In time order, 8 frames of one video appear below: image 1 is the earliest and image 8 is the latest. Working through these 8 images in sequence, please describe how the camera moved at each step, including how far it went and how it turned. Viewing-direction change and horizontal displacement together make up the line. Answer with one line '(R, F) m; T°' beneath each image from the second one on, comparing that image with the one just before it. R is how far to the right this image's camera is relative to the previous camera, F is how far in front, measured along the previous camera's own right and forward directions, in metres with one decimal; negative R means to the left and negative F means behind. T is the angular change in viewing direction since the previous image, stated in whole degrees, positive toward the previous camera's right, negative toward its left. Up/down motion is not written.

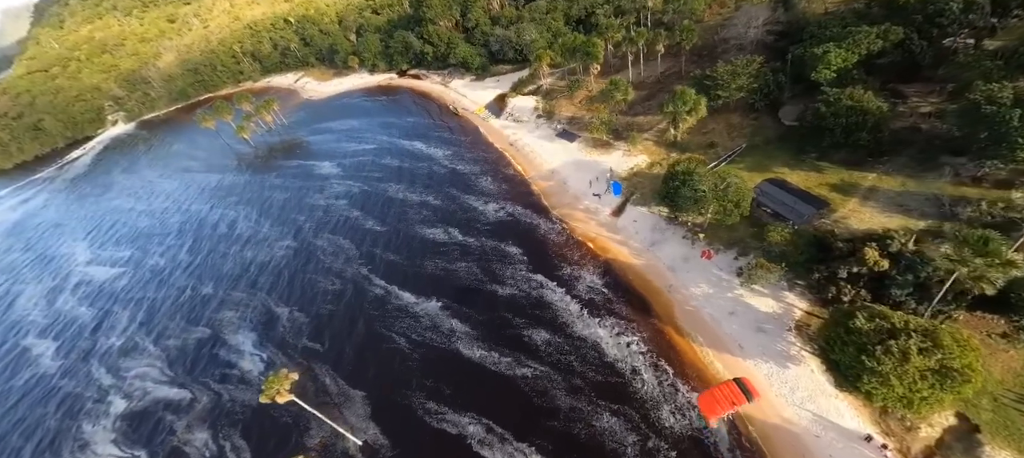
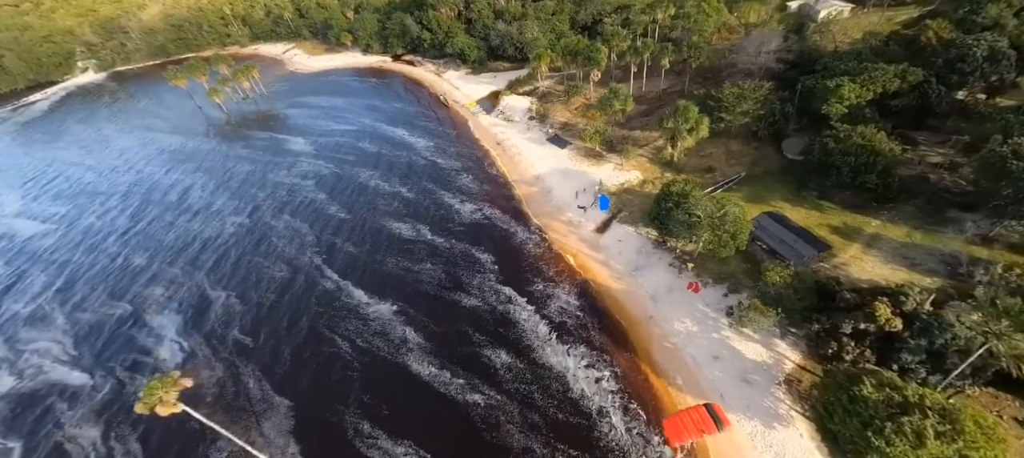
(+0.9, +5.4) m; +2°
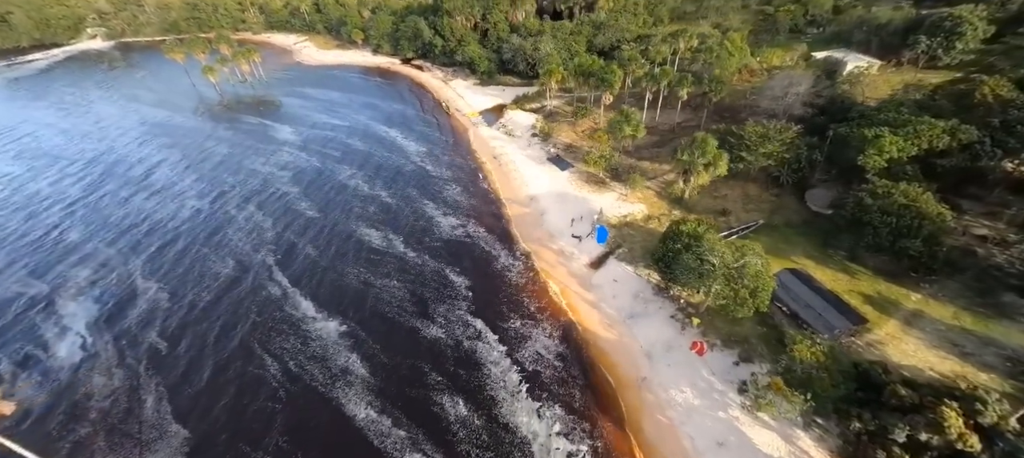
(+1.3, +7.0) m; 0°
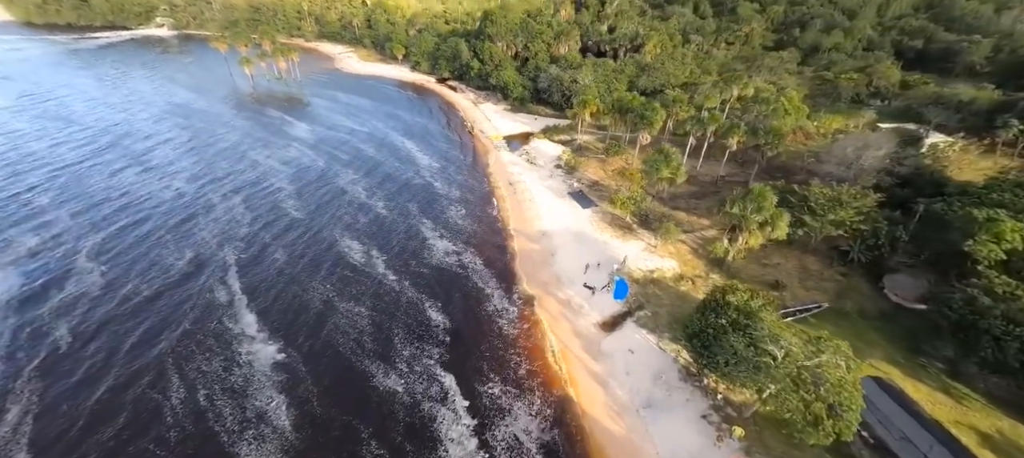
(+1.4, +8.8) m; -3°
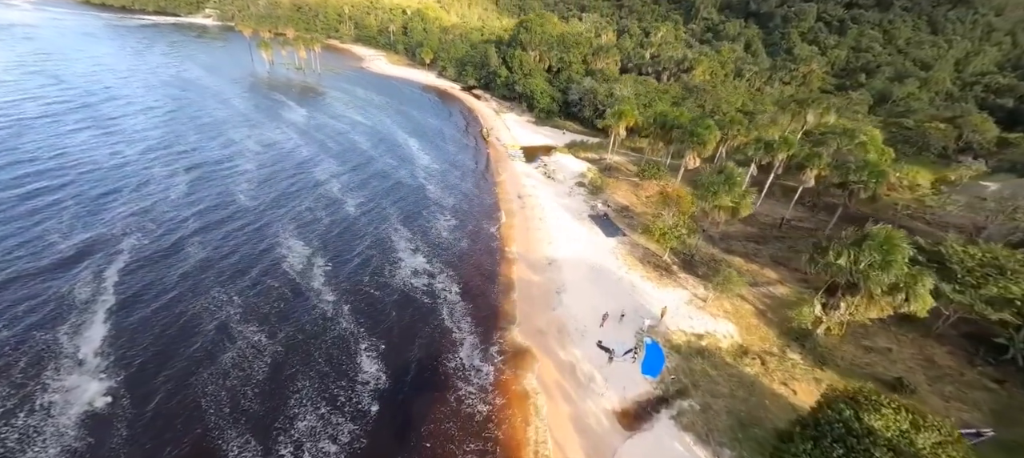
(+1.8, +13.2) m; -3°
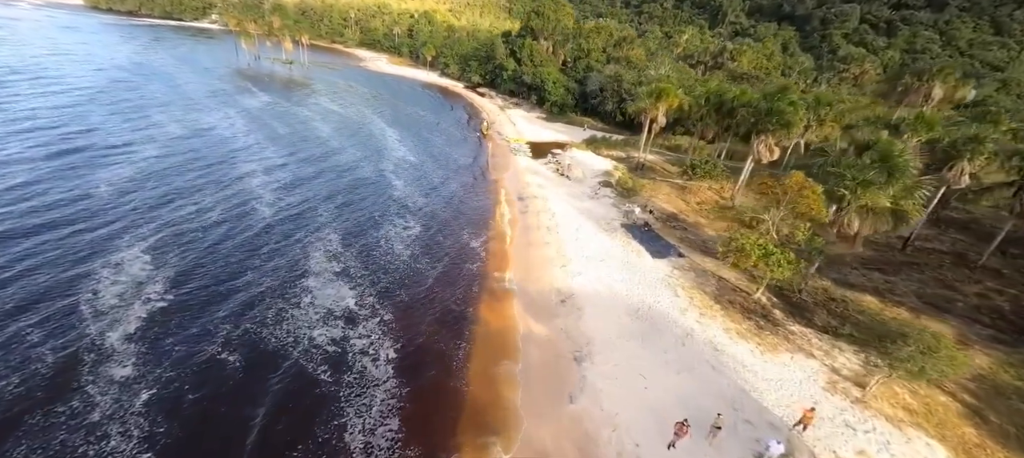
(+1.2, +15.9) m; -2°
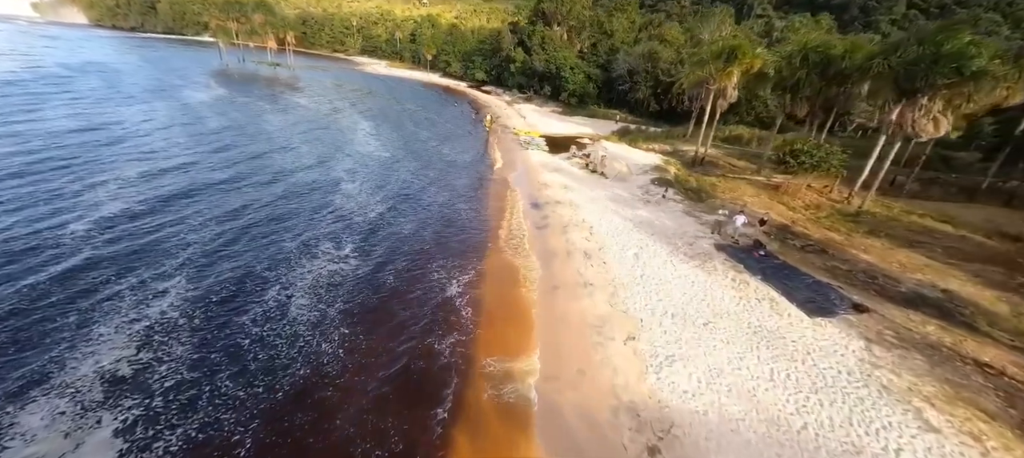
(0.0, +13.8) m; -2°
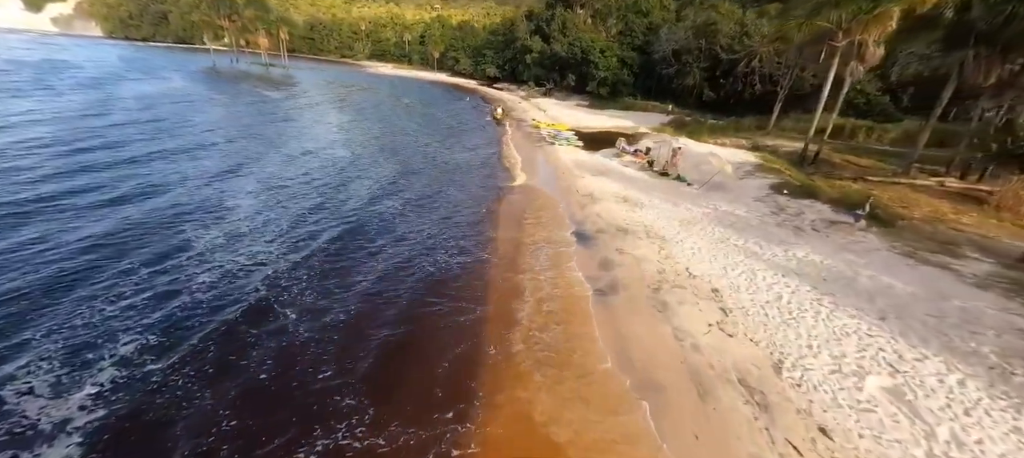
(-0.4, +11.8) m; -2°
